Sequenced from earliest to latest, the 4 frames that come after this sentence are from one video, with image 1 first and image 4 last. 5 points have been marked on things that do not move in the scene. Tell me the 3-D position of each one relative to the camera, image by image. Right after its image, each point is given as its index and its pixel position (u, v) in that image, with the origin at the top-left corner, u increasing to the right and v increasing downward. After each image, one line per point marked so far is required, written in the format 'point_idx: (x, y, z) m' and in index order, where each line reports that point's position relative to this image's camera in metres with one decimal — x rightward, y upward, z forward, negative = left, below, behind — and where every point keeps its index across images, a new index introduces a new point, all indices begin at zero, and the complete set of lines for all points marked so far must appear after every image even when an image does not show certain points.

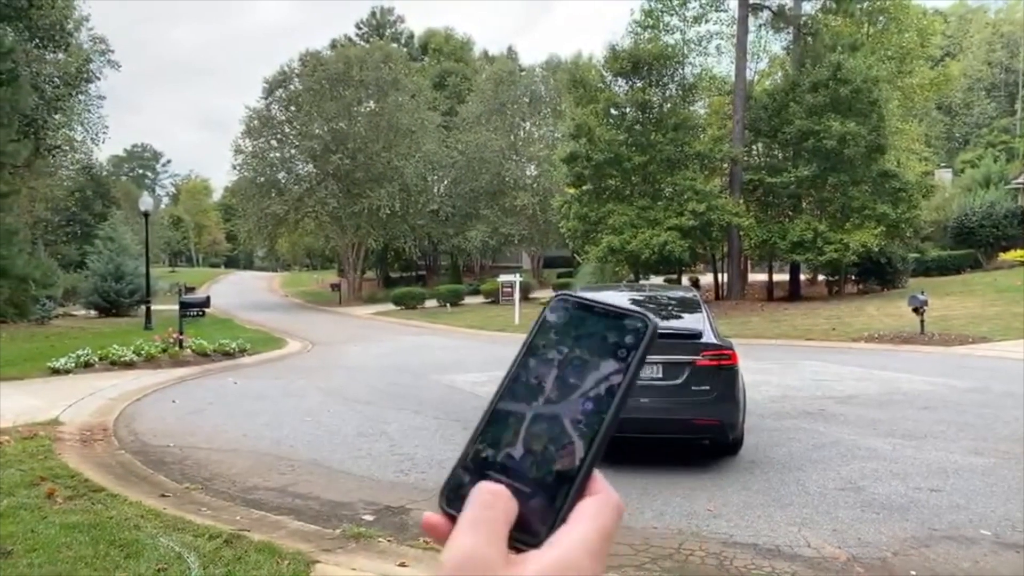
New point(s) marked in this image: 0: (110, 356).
0: (-6.1, -1.0, +12.2) m
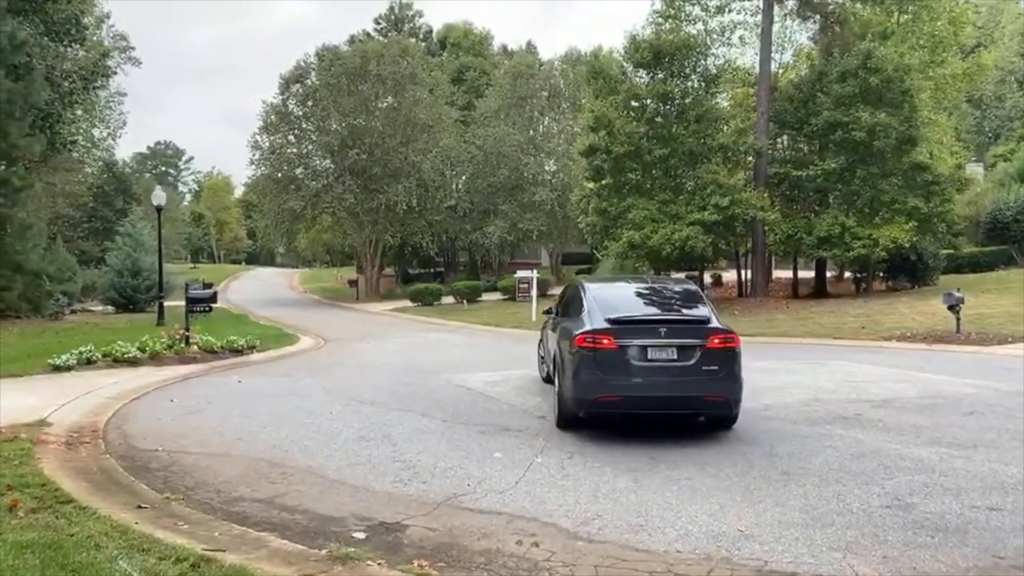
0: (-5.9, -1.0, +11.8) m
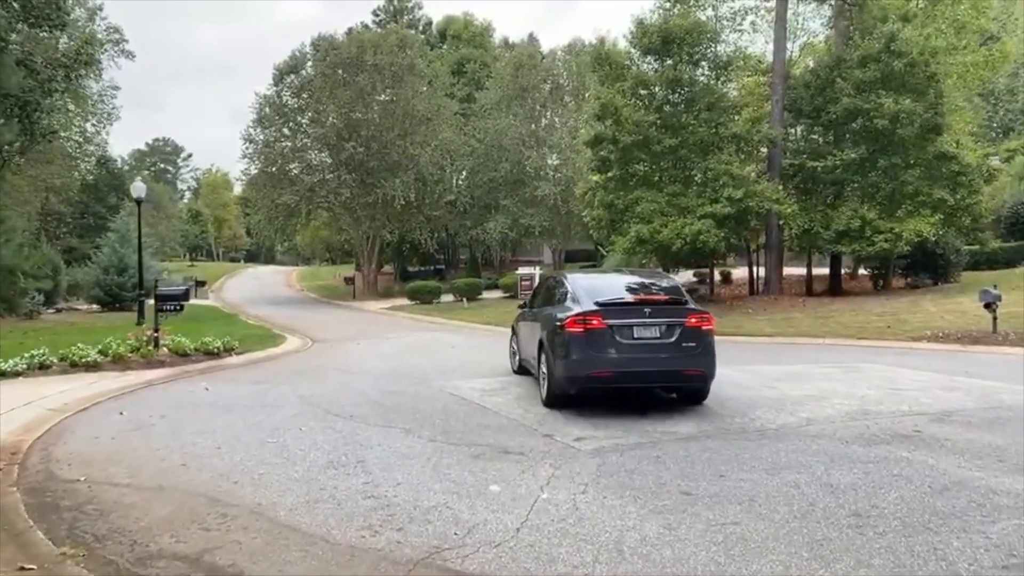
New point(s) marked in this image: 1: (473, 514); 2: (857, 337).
0: (-5.9, -0.9, +10.7) m
1: (-0.2, -1.3, +4.5) m
2: (+6.6, -0.9, +15.4) m
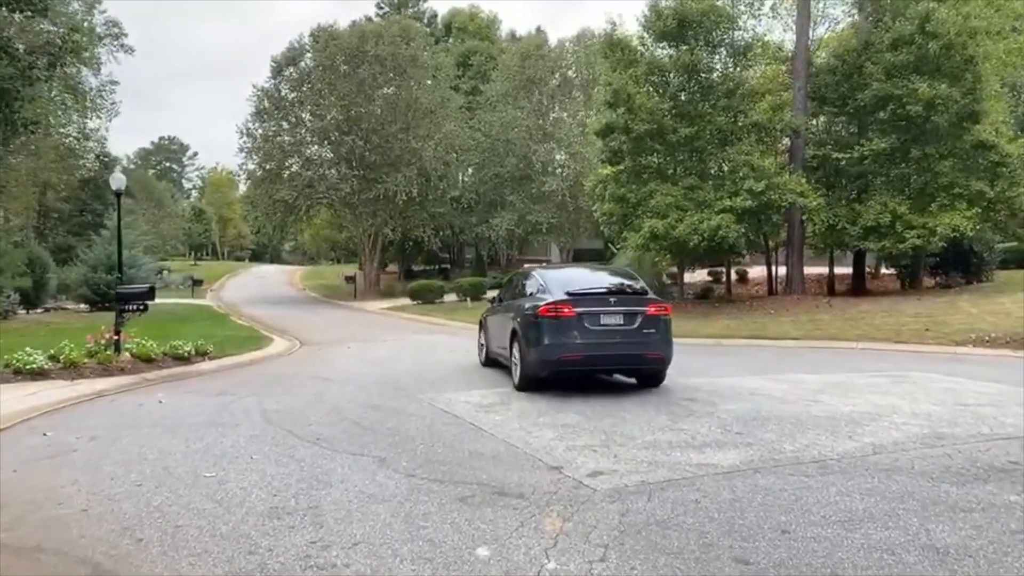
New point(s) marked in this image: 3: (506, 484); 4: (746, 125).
0: (-5.9, -0.9, +9.4) m
1: (-0.3, -1.2, +3.2) m
2: (+6.7, -0.9, +14.0) m
3: (0.0, -1.2, +4.9) m
4: (+5.7, +4.0, +19.5) m
